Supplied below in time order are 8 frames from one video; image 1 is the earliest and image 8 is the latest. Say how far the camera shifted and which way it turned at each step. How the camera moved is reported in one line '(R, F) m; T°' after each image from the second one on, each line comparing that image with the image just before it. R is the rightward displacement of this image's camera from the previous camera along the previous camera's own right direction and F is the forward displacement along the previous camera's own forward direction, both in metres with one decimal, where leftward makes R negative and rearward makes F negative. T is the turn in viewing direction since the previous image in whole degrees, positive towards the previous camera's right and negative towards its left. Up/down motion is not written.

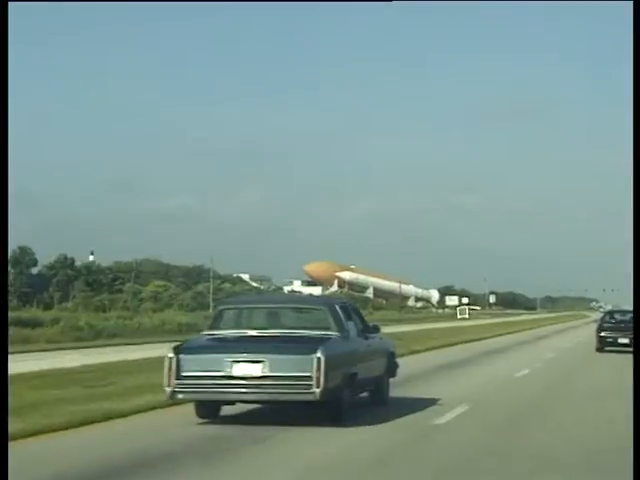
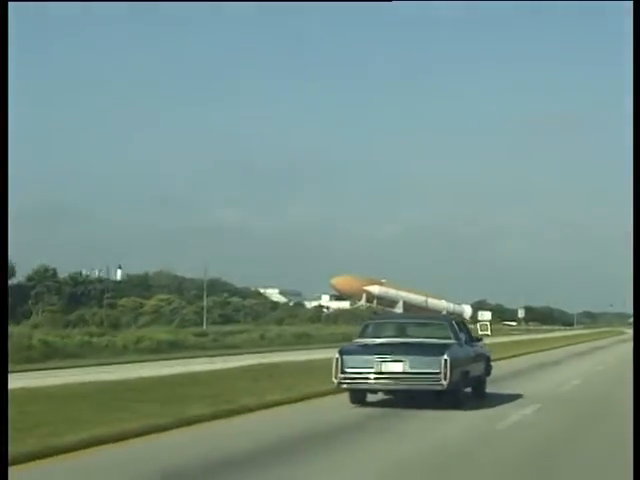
(+0.4, +1.5) m; -2°
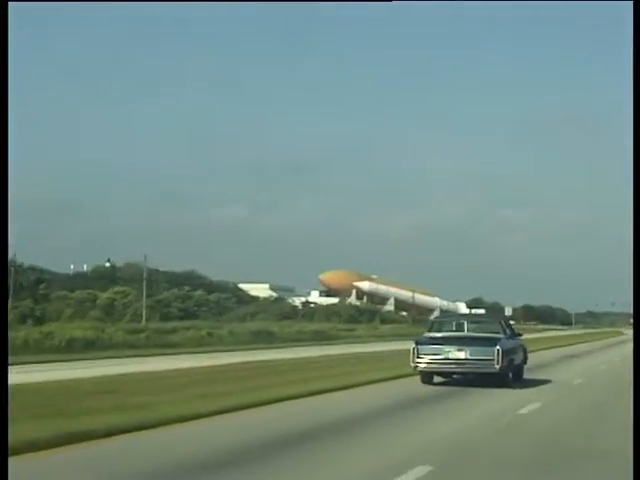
(+0.5, +1.8) m; 0°
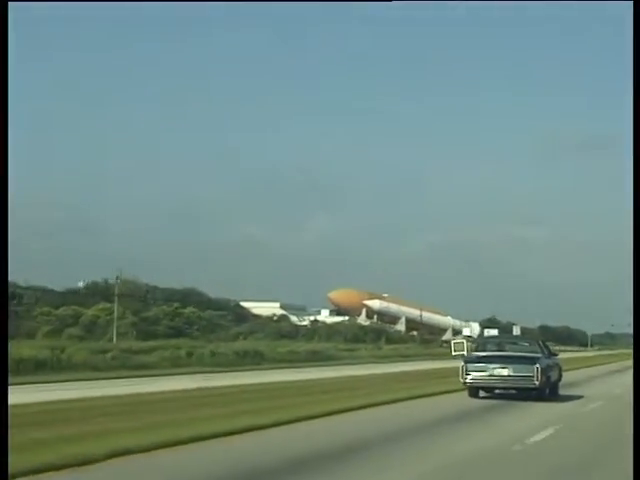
(+0.4, +0.8) m; -1°
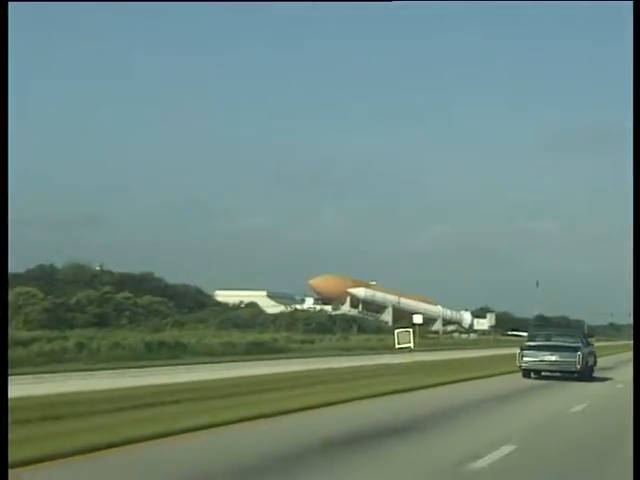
(+0.7, +2.5) m; 0°
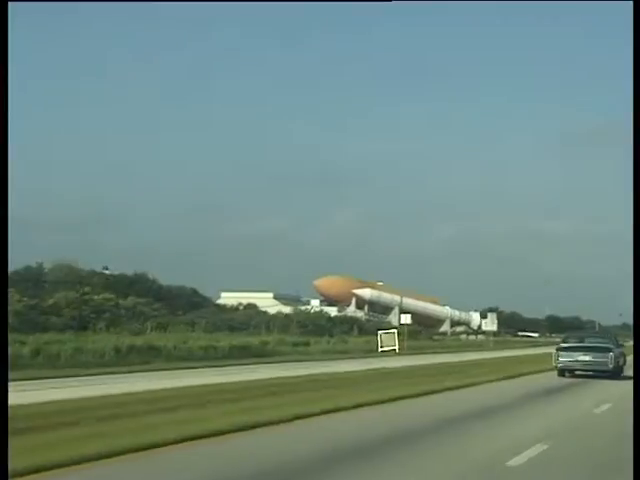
(+0.3, +0.8) m; -1°
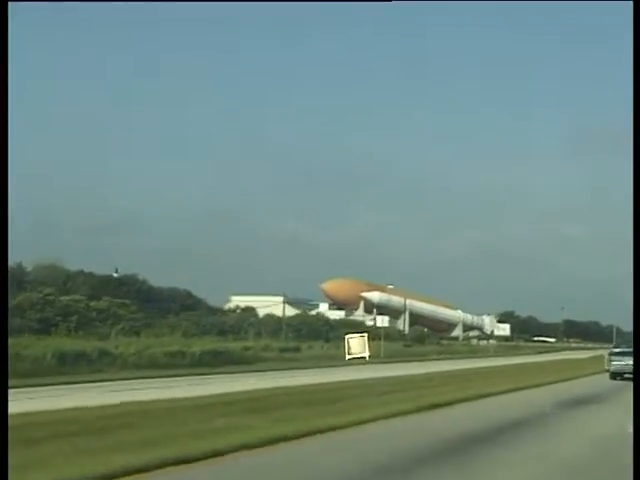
(+0.4, +1.2) m; -1°
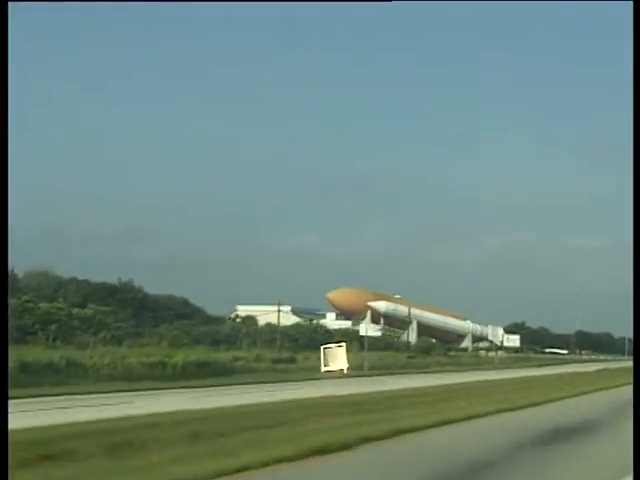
(+0.2, +0.7) m; -1°
